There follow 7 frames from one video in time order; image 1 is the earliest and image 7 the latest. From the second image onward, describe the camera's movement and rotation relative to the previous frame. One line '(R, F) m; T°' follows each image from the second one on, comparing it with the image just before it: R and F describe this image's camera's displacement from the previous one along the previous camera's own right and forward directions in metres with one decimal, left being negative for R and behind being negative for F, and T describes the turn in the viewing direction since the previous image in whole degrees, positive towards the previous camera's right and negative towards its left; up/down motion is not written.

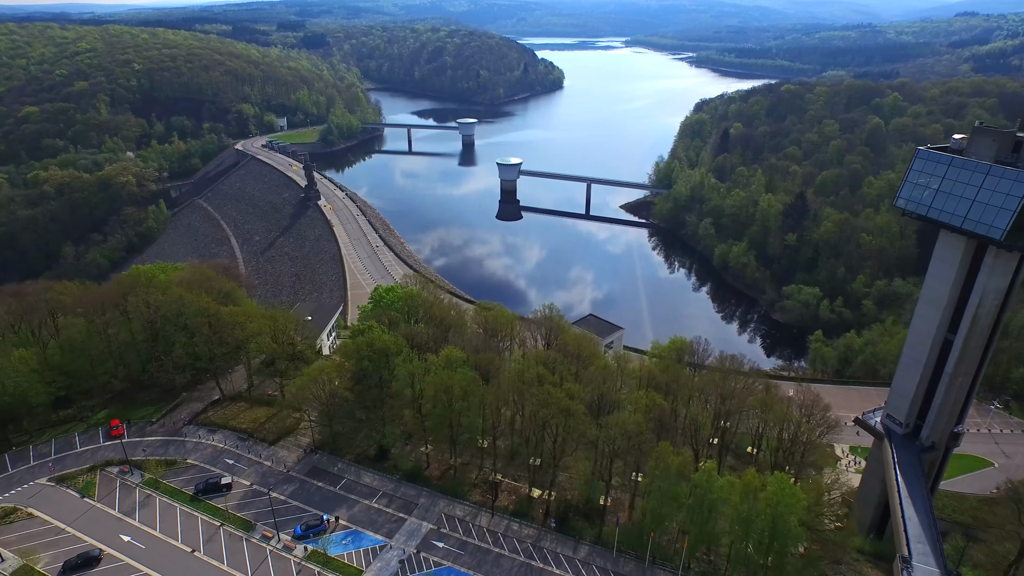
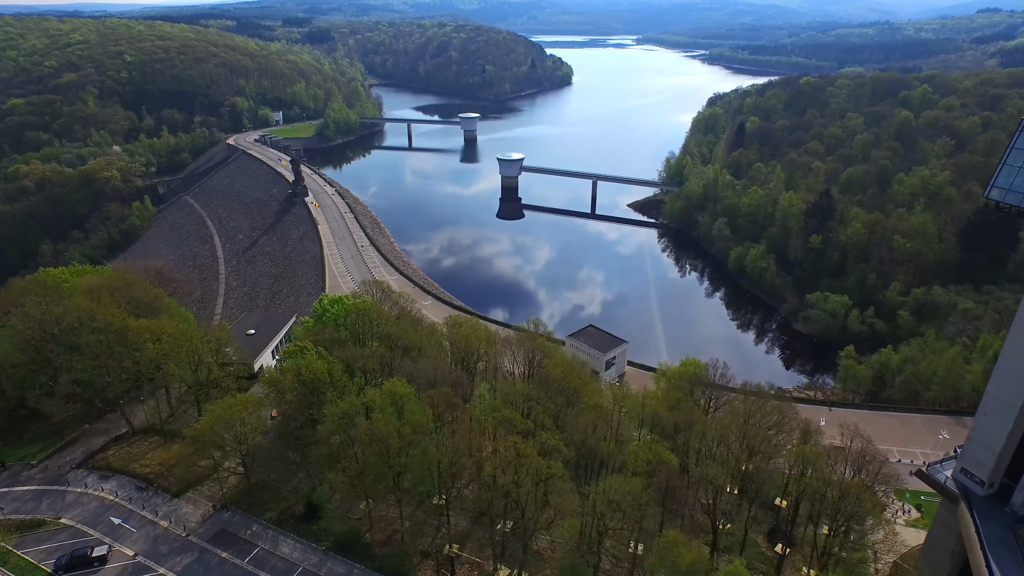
(+1.6, +6.6) m; -1°
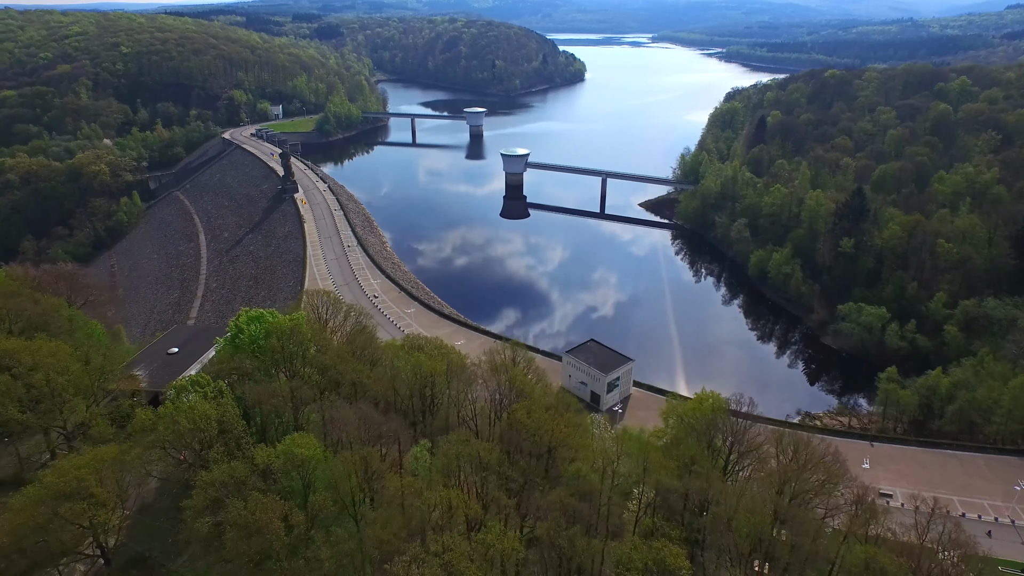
(+1.7, +6.4) m; -1°
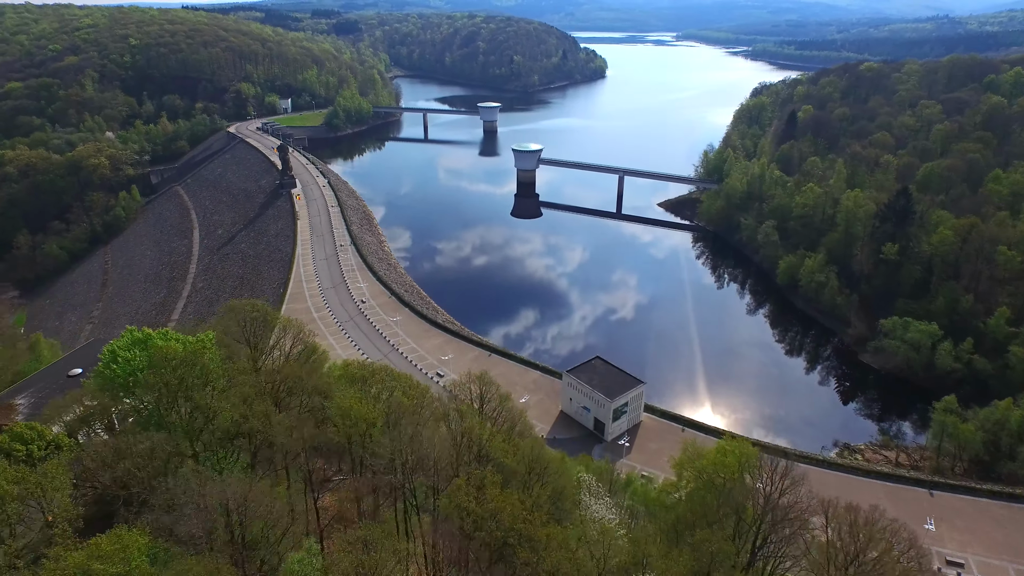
(+1.6, +5.7) m; -2°
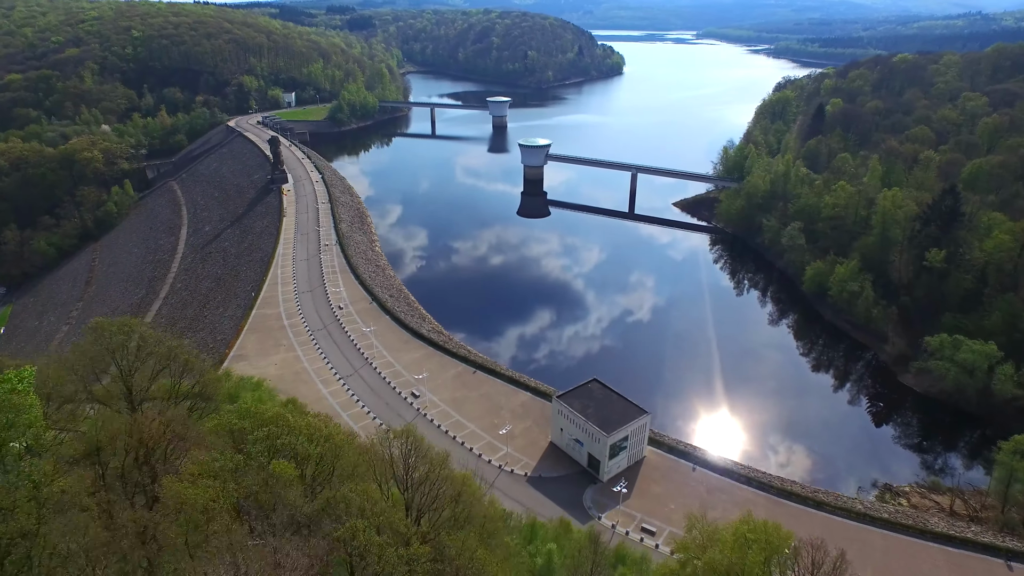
(+1.8, +5.6) m; -2°
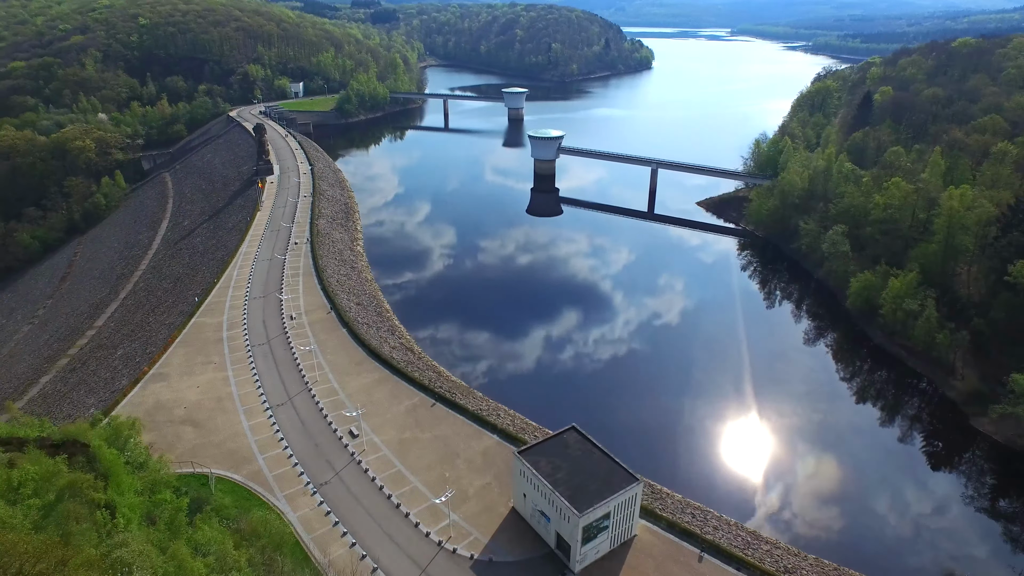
(+3.1, +8.0) m; -3°
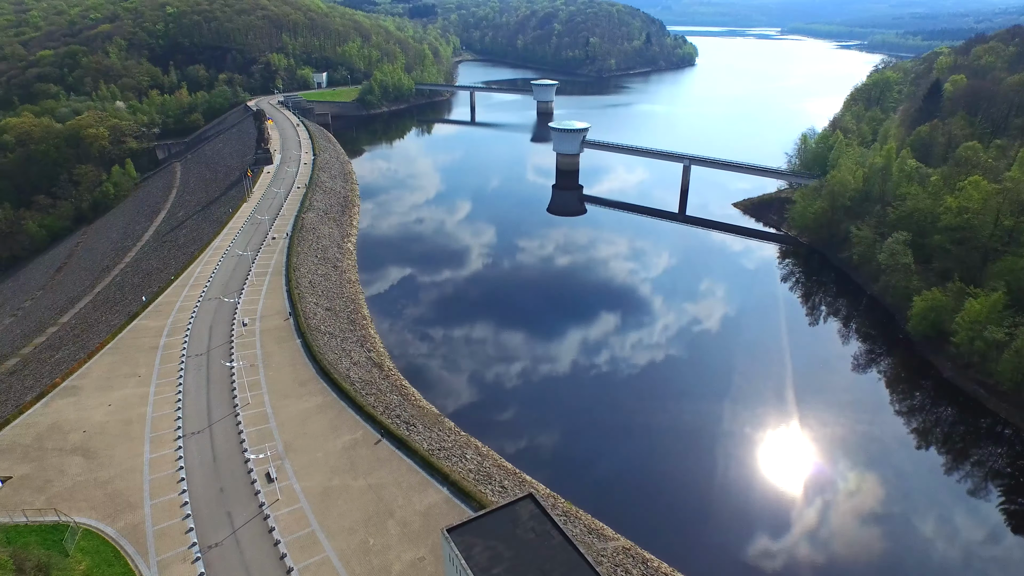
(+3.0, +6.8) m; -4°
